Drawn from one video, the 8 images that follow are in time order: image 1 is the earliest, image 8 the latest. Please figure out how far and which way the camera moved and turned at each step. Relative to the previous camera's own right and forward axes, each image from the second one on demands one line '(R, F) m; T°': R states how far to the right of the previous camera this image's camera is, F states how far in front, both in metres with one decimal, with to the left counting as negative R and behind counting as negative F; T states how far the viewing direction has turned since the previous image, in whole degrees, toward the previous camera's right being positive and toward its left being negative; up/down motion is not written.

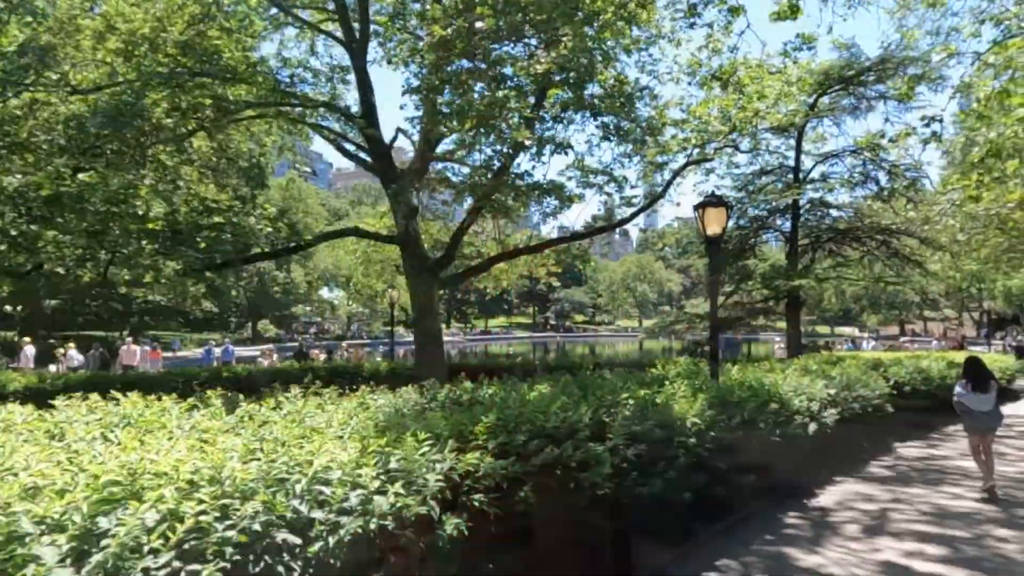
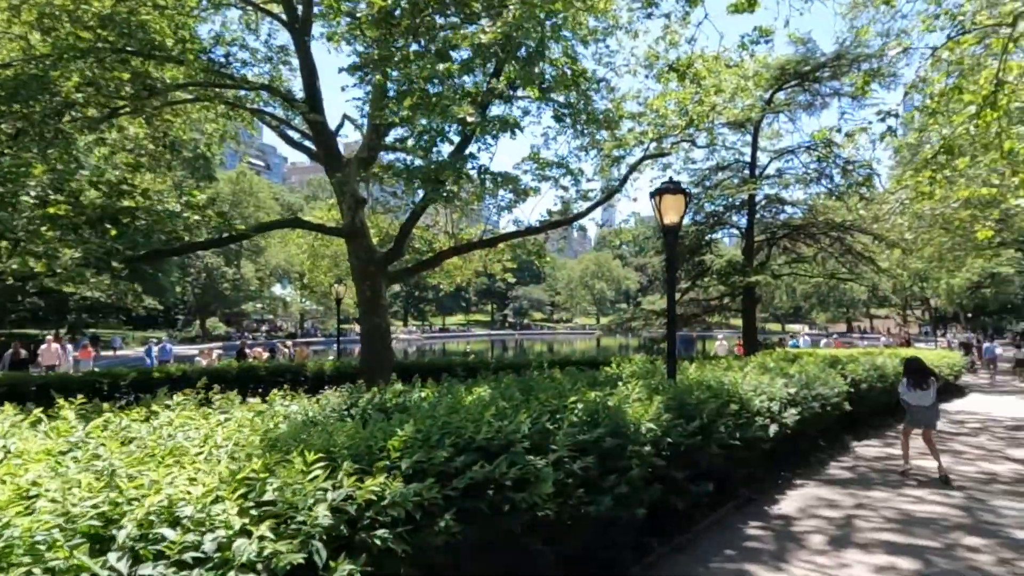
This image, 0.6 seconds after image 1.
(+0.2, +0.6) m; +4°
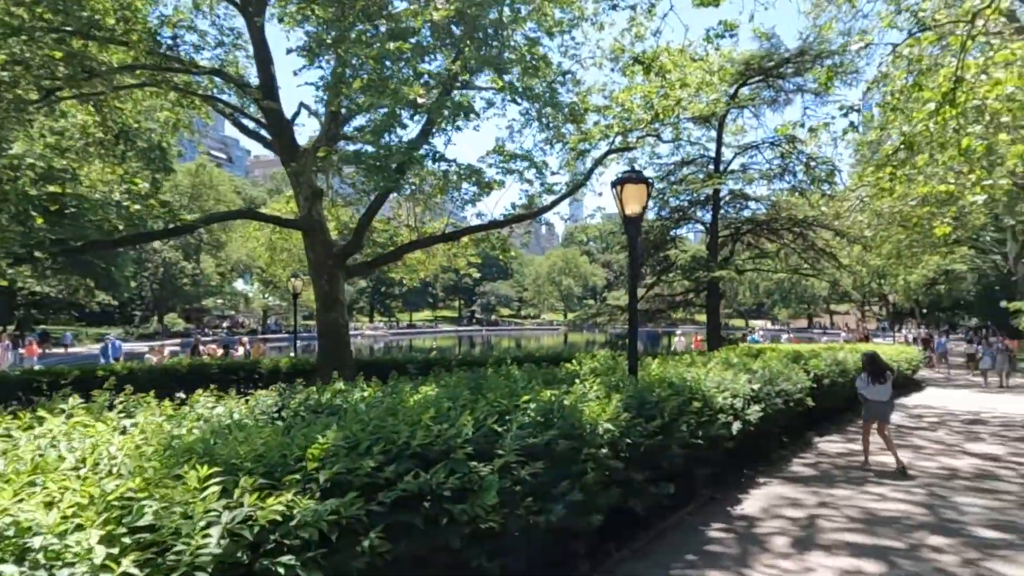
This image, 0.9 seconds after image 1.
(+0.1, +0.3) m; +3°
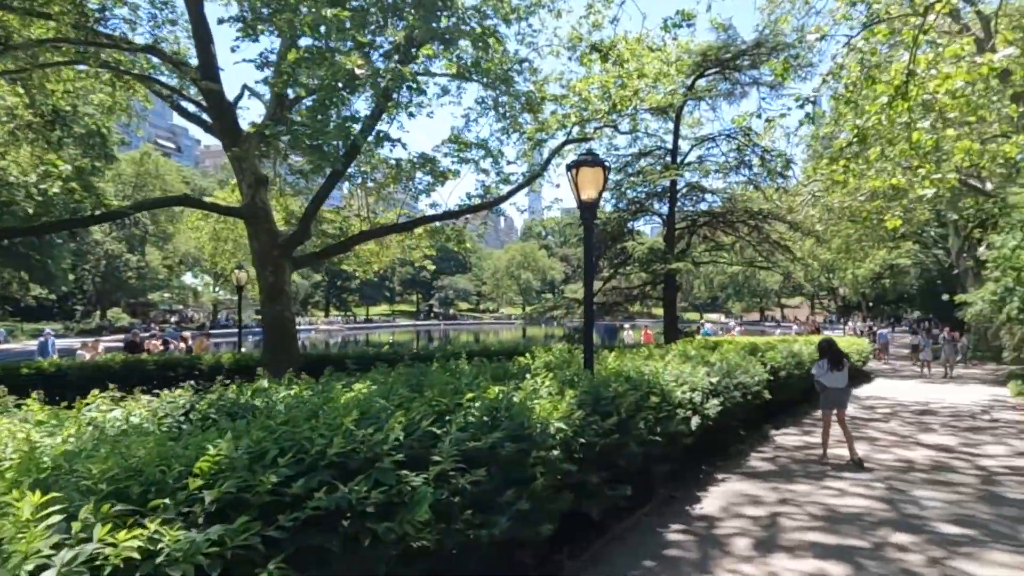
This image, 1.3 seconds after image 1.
(+0.1, +0.4) m; +4°
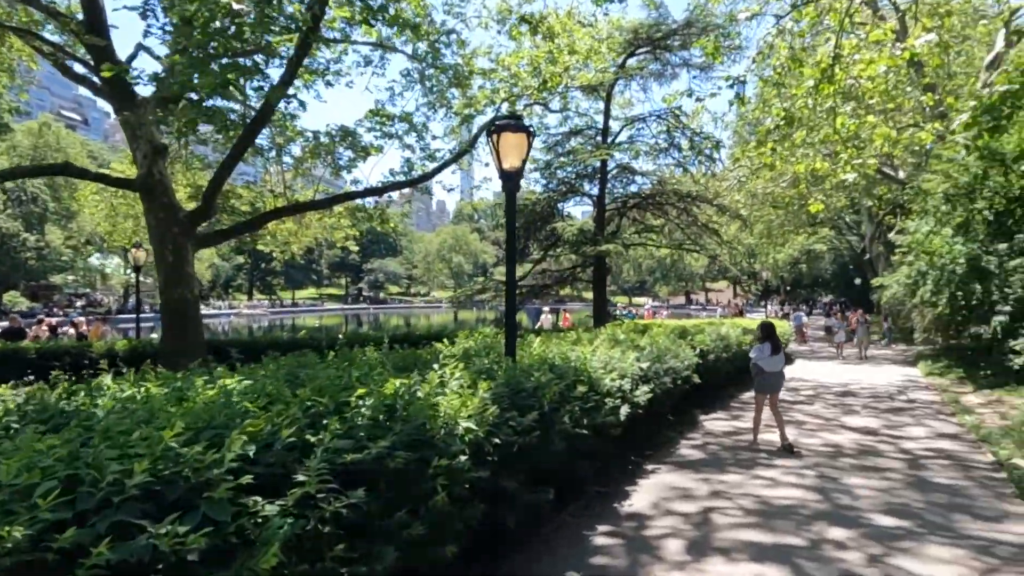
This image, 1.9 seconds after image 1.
(+0.2, +0.6) m; +6°
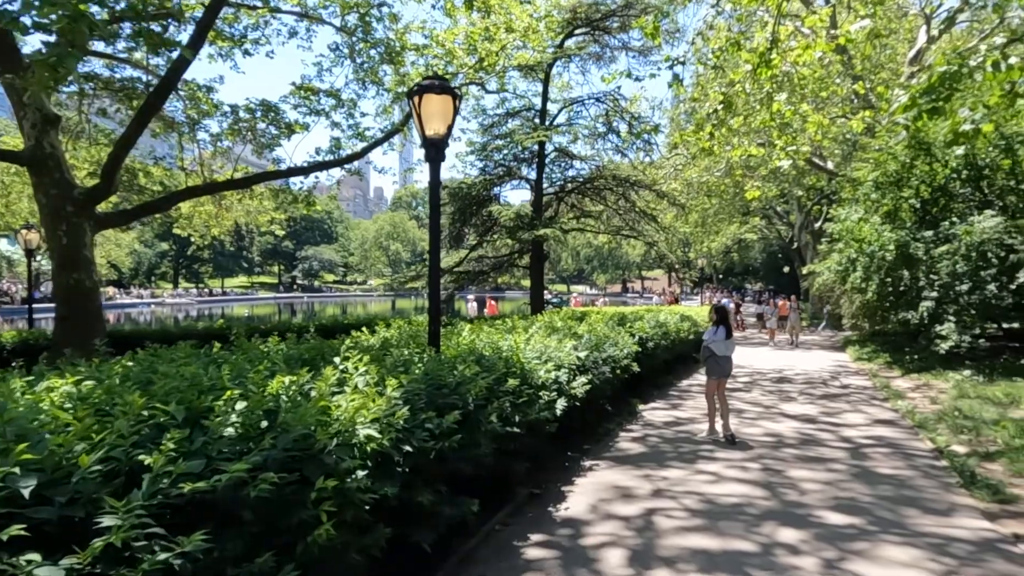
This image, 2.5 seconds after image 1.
(+0.1, +0.6) m; +5°
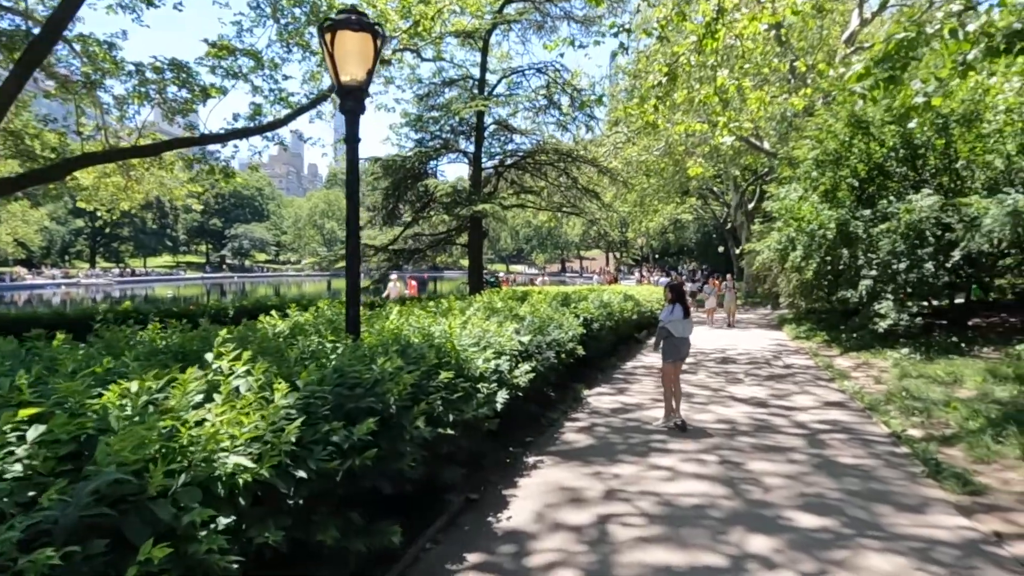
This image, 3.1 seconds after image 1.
(0.0, +0.7) m; +5°
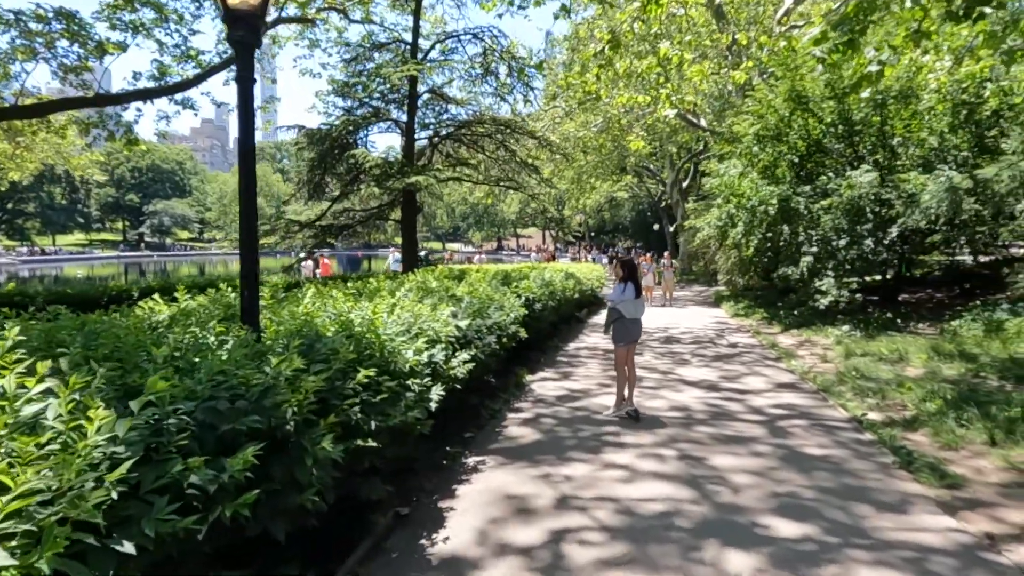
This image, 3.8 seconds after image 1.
(0.0, +0.8) m; +5°
